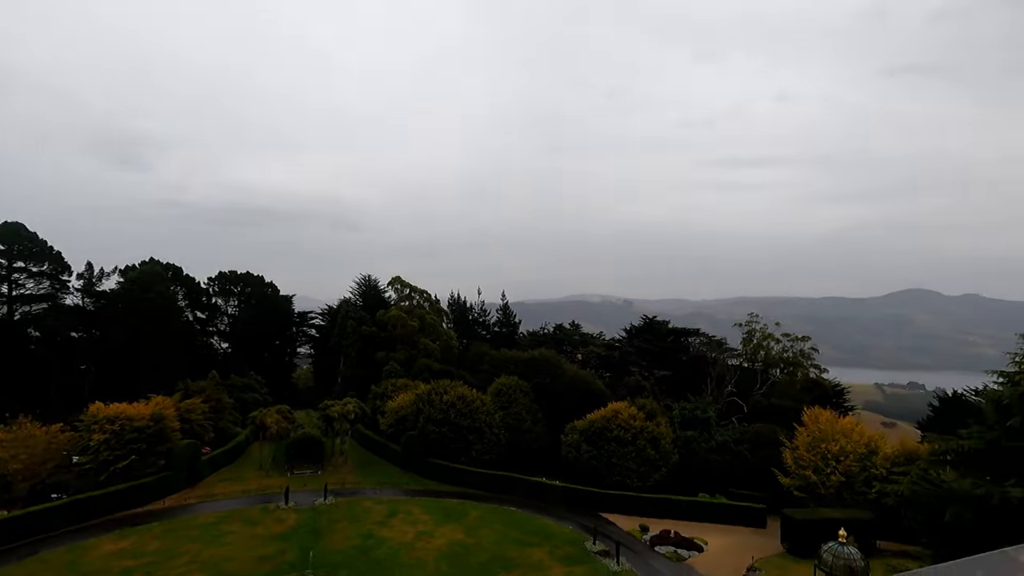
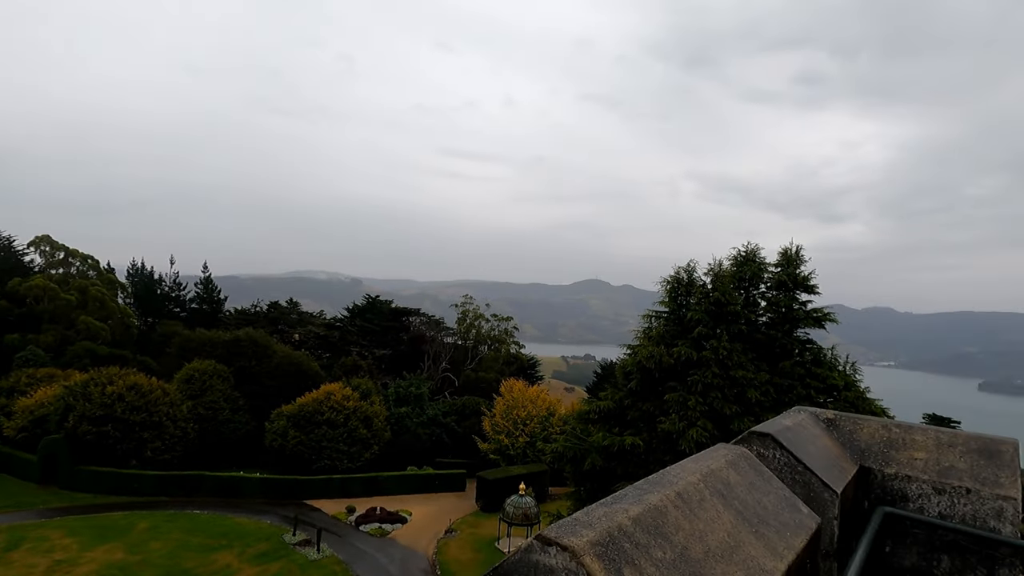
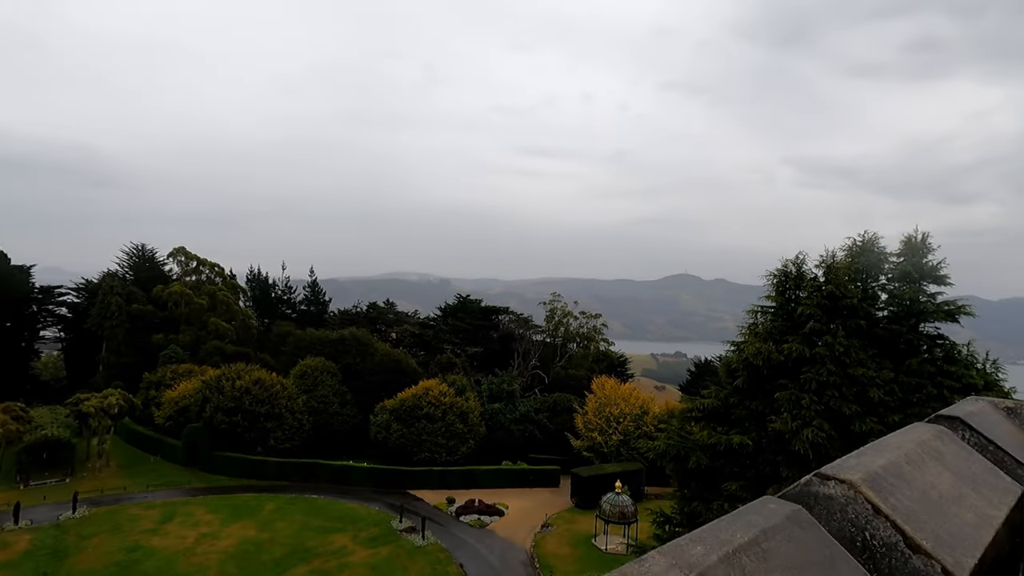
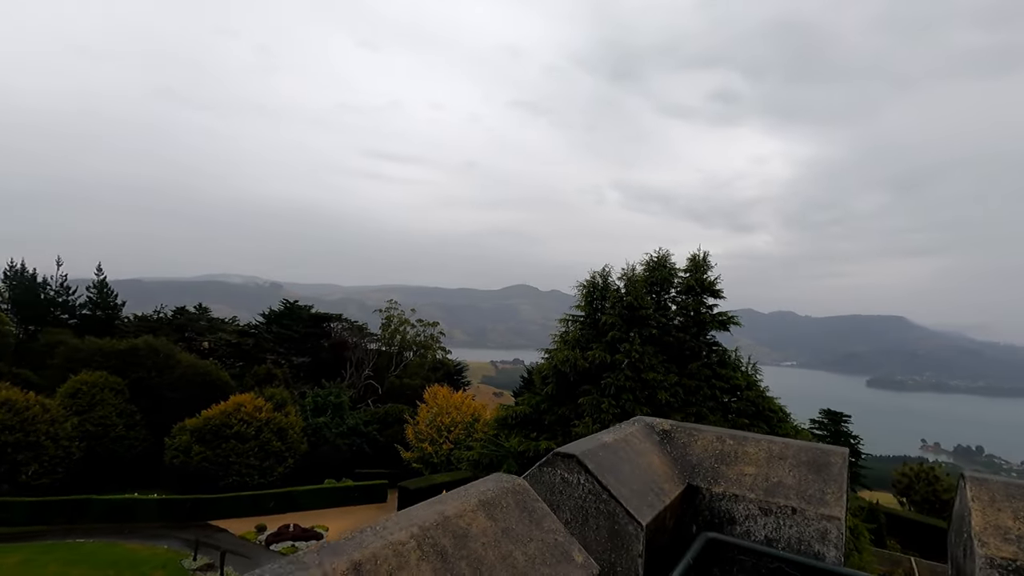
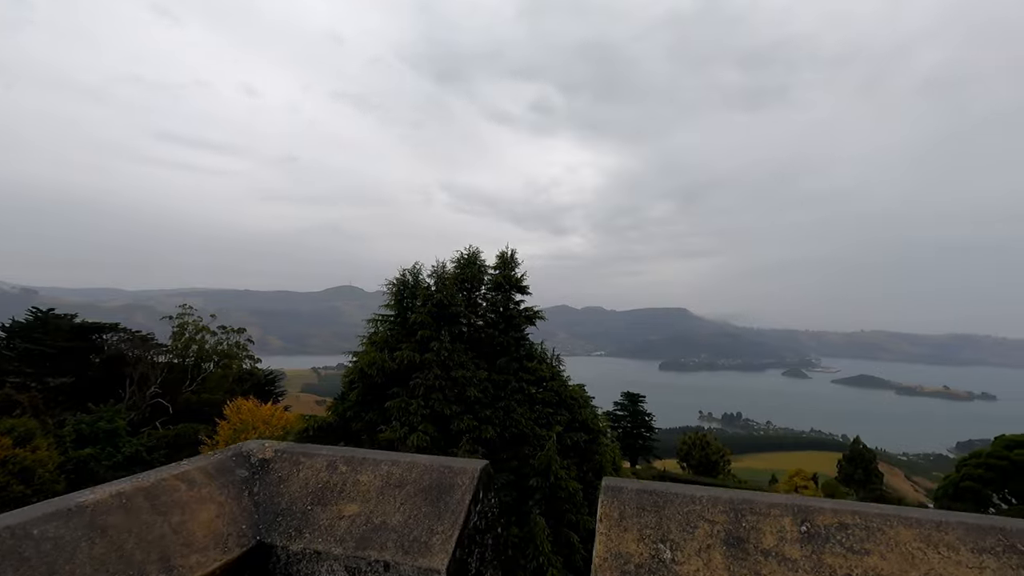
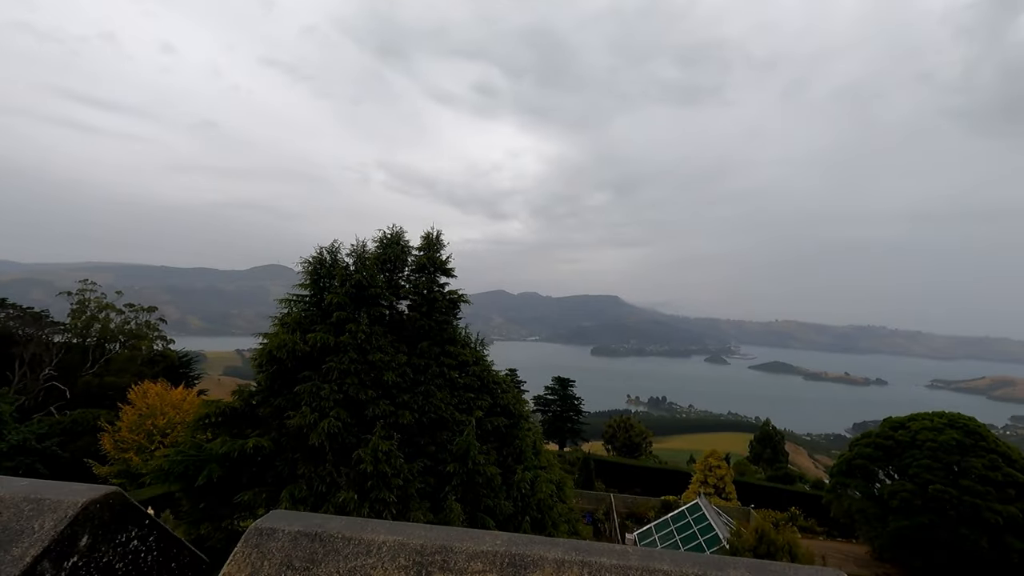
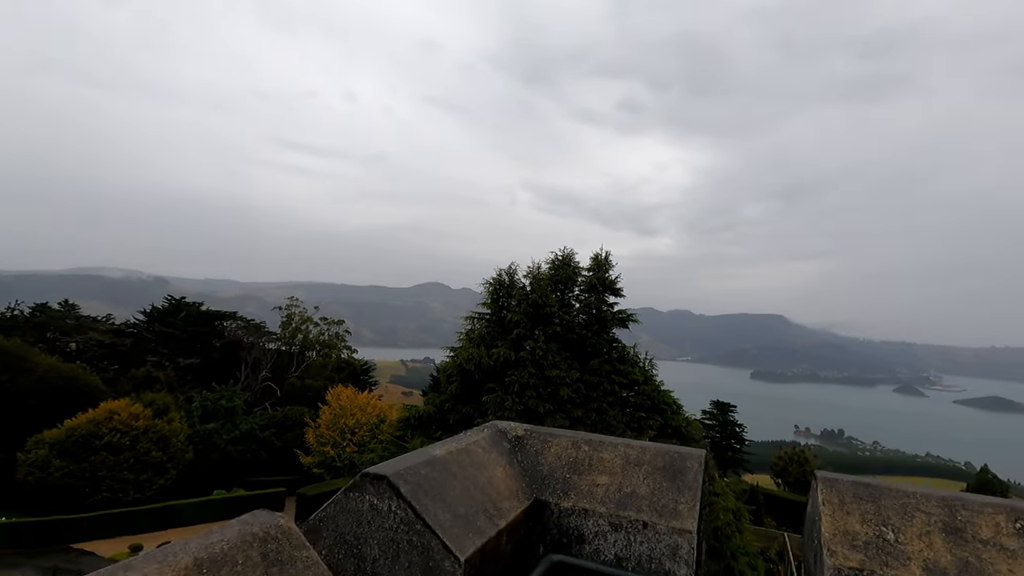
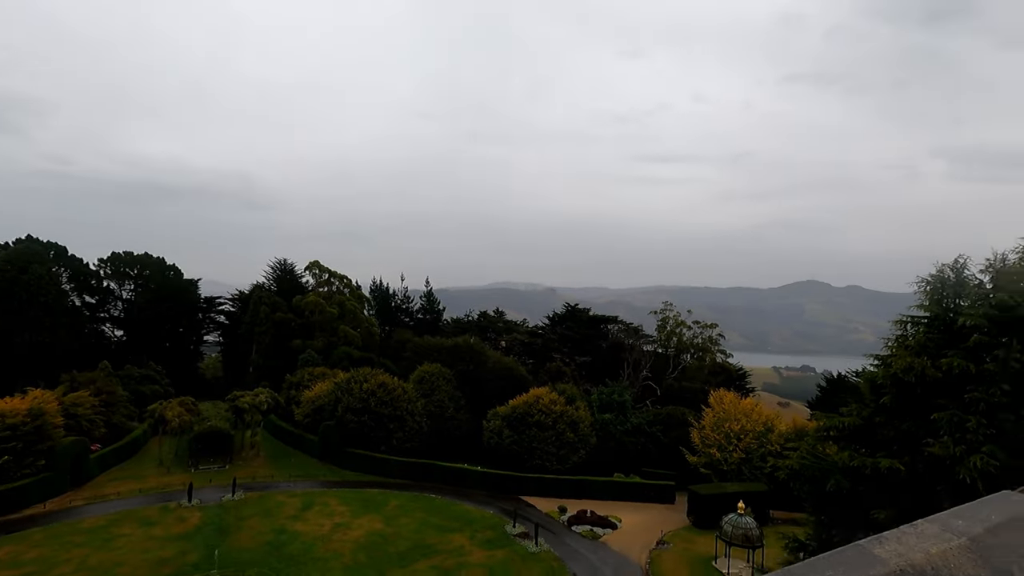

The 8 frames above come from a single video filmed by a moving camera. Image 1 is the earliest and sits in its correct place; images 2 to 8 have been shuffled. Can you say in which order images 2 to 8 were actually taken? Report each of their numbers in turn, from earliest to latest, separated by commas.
8, 3, 2, 4, 7, 5, 6
